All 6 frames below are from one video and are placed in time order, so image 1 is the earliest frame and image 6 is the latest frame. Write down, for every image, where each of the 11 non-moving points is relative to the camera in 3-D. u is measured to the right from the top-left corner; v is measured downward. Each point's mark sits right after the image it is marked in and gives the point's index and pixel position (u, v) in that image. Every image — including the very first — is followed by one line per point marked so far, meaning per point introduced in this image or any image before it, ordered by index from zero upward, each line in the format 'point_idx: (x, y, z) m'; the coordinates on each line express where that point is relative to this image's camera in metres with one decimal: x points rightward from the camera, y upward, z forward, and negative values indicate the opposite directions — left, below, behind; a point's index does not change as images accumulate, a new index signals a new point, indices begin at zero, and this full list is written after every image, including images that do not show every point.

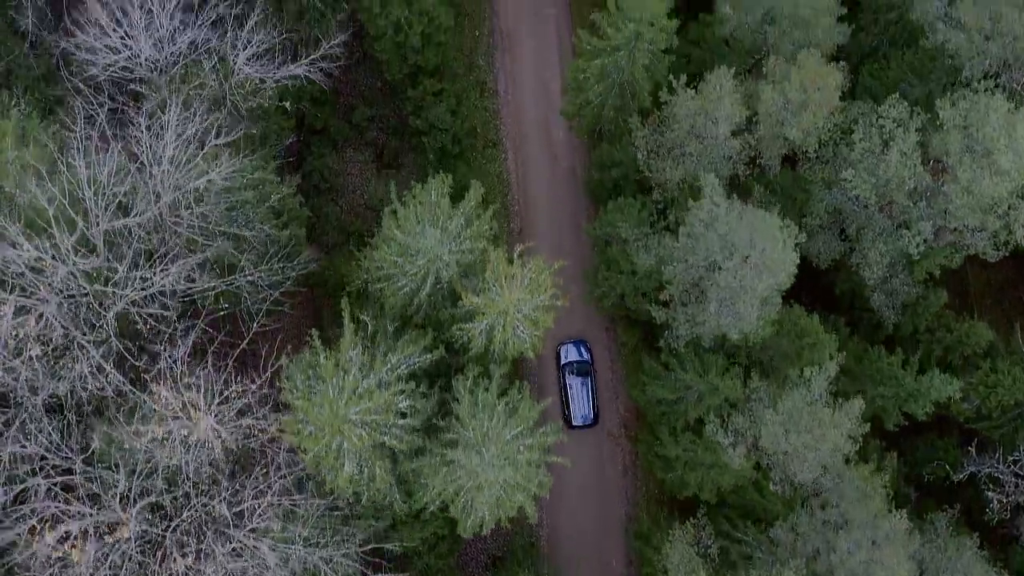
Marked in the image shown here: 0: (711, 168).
0: (+5.3, +3.2, +19.3) m
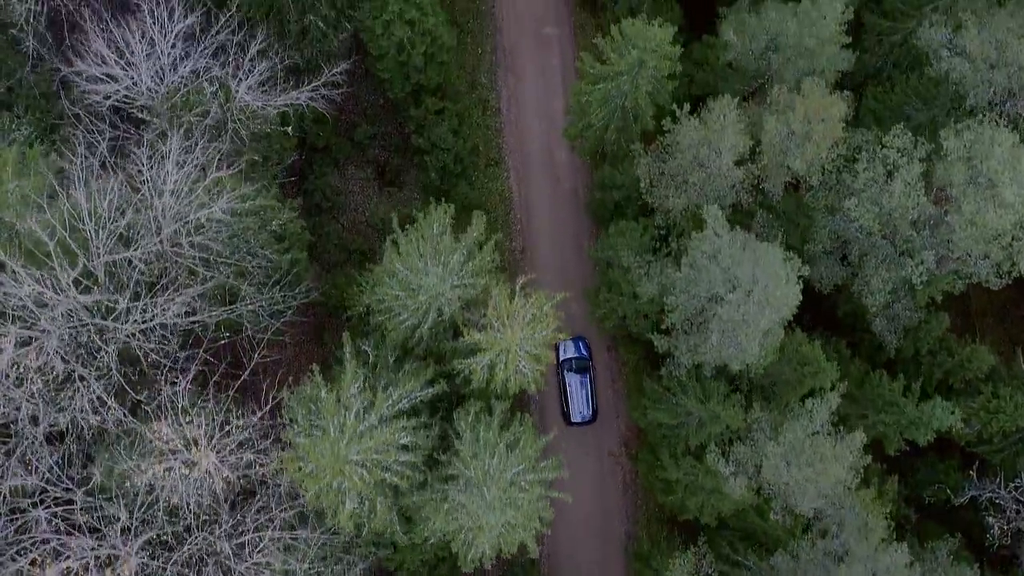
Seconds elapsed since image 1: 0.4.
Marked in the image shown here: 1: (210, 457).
0: (+5.4, +2.4, +19.2) m
1: (-6.4, -3.6, +15.4) m
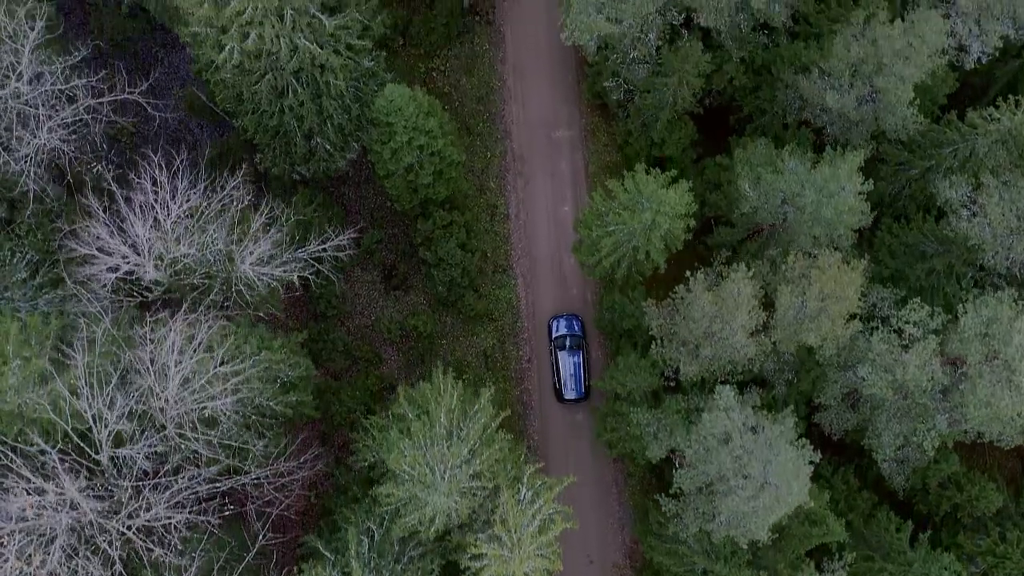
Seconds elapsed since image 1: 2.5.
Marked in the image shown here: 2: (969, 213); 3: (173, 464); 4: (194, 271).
0: (+5.6, -2.0, +19.0) m
1: (-6.3, -7.9, +15.4) m
2: (+12.6, +2.1, +20.0) m
3: (-8.2, -4.2, +17.4) m
4: (-7.9, +0.4, +17.9) m
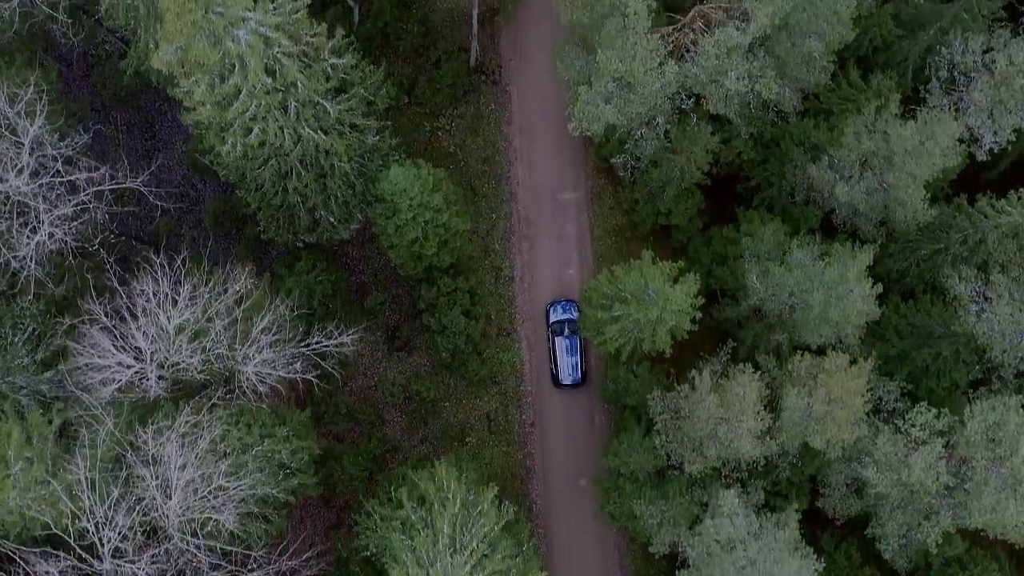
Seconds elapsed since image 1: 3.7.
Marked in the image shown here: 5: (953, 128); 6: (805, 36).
0: (+5.7, -4.5, +18.9) m
1: (-6.3, -10.5, +15.4) m
2: (+12.8, -0.5, +19.8) m
3: (-8.1, -6.6, +17.4) m
4: (-7.8, -2.1, +17.8) m
5: (+11.2, +4.0, +18.3) m
6: (+7.8, +6.8, +19.4) m
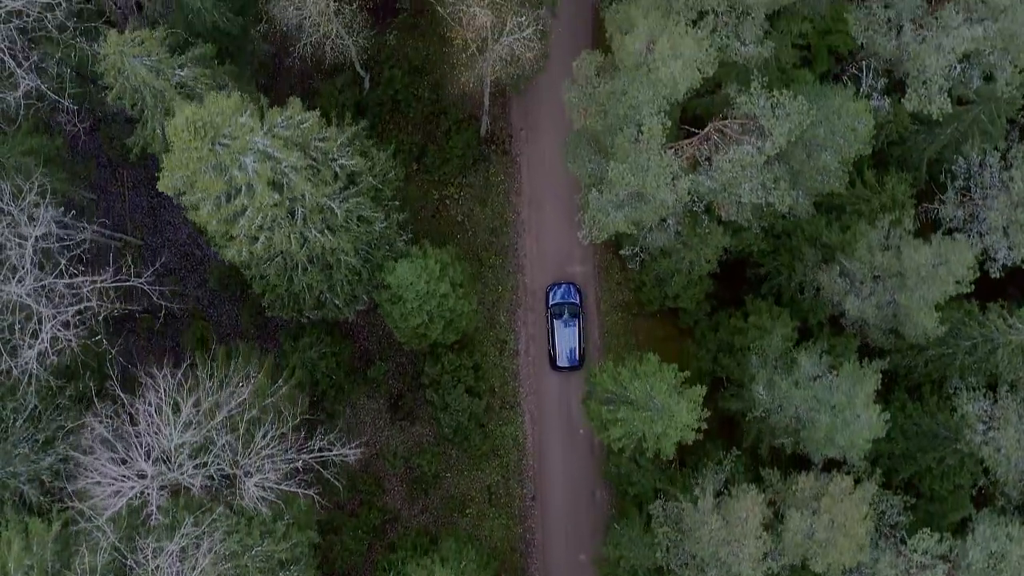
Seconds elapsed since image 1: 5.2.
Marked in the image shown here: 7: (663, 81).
0: (+5.7, -7.6, +18.8) m
1: (-6.5, -13.2, +15.6) m
2: (+12.9, -3.8, +19.6) m
3: (-8.2, -9.3, +17.4) m
4: (-7.7, -4.8, +17.8) m
5: (+11.4, +0.8, +18.1) m
6: (+8.1, +3.7, +19.1) m
7: (+3.6, +4.9, +17.5) m
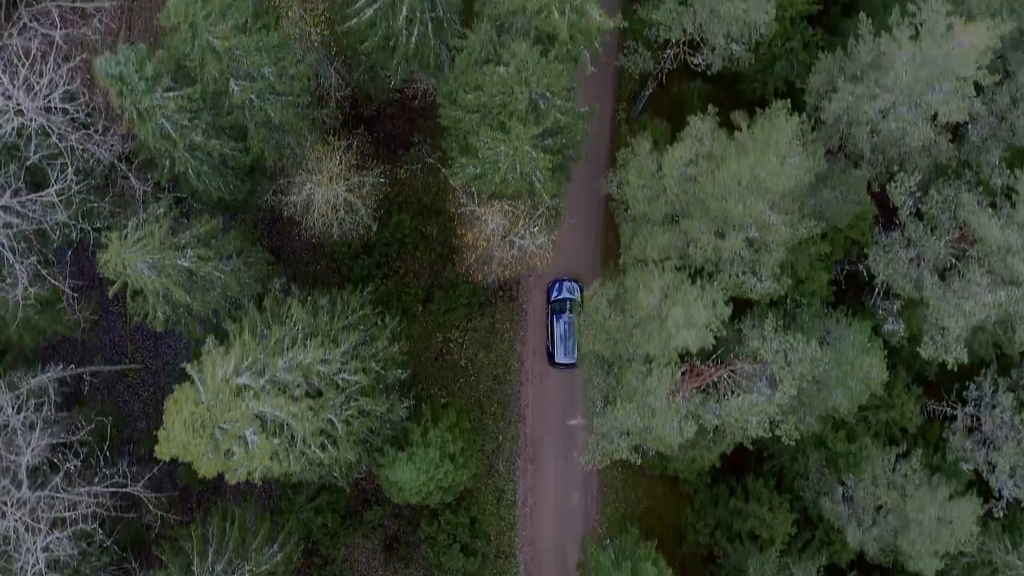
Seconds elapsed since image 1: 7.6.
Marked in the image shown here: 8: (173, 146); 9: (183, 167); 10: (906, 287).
0: (+5.3, -13.7, +19.0) m
1: (-7.1, -19.0, +15.9) m
2: (+12.7, -10.2, +19.6) m
3: (-8.6, -14.9, +17.7) m
4: (-7.9, -10.4, +17.8) m
5: (+11.4, -5.6, +17.9) m
6: (+8.3, -2.6, +18.7) m
7: (+3.8, -1.2, +17.1) m
8: (-8.9, +3.7, +19.1) m
9: (-9.1, +3.3, +20.0) m
10: (+10.2, 0.0, +18.7) m
